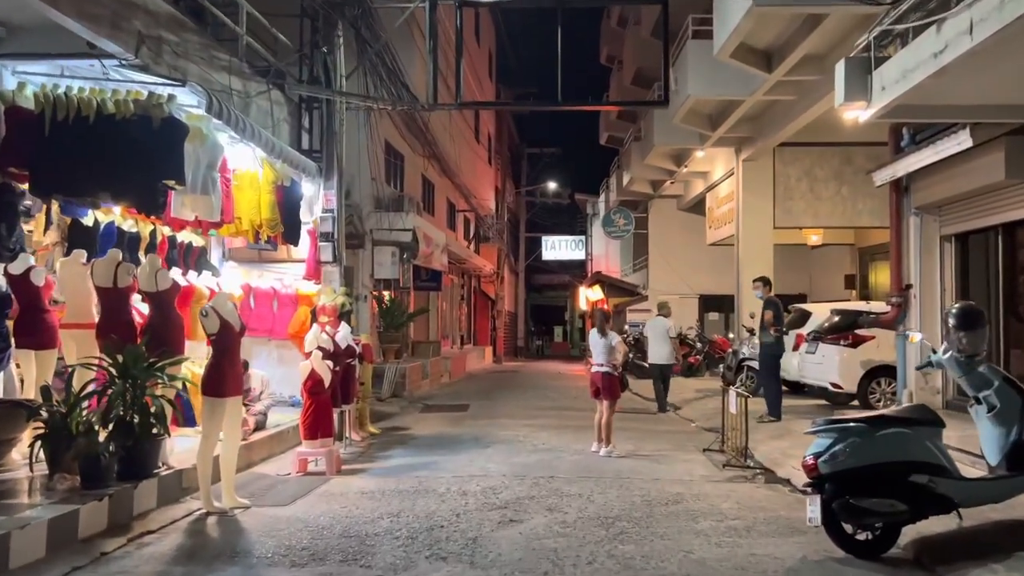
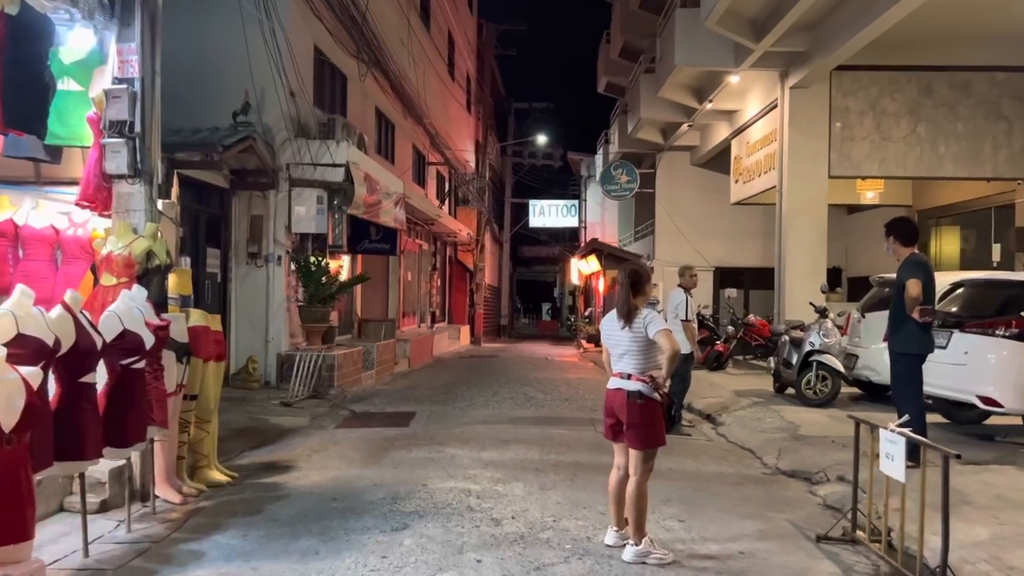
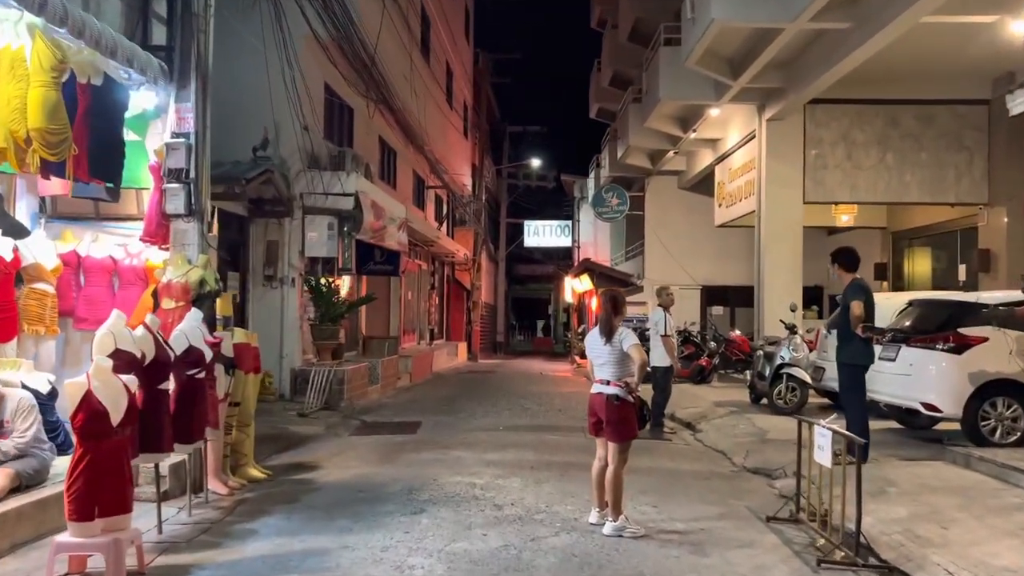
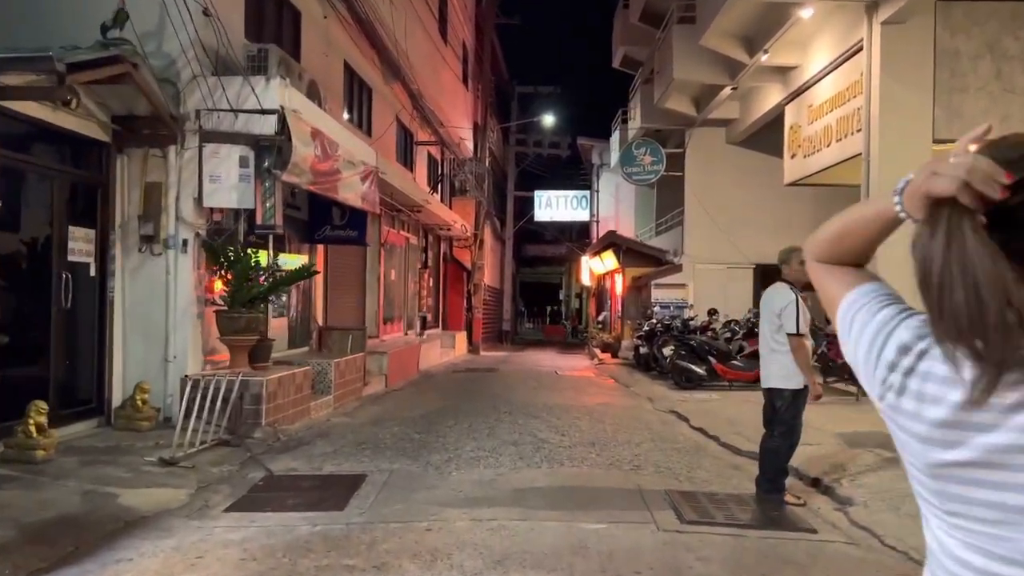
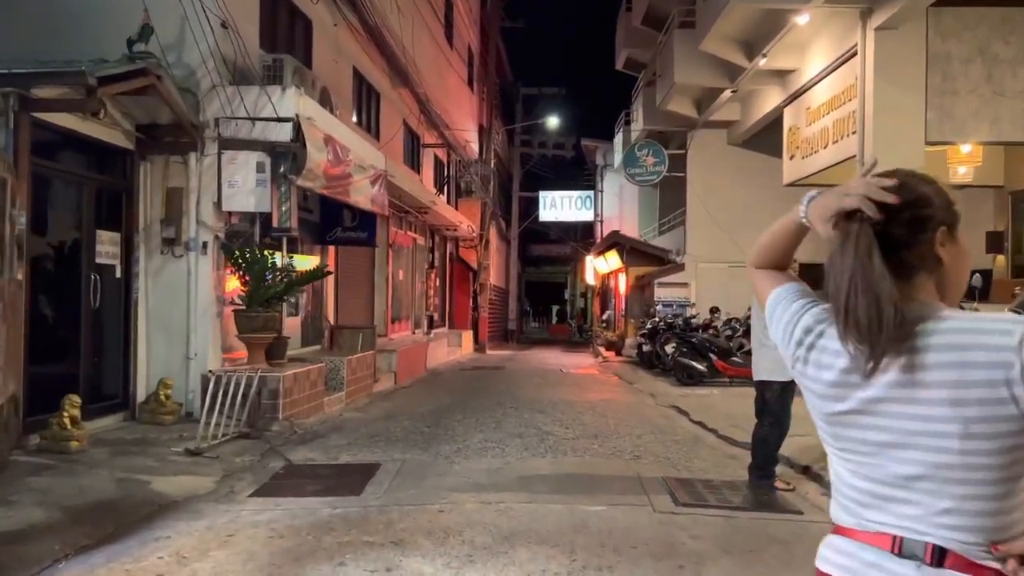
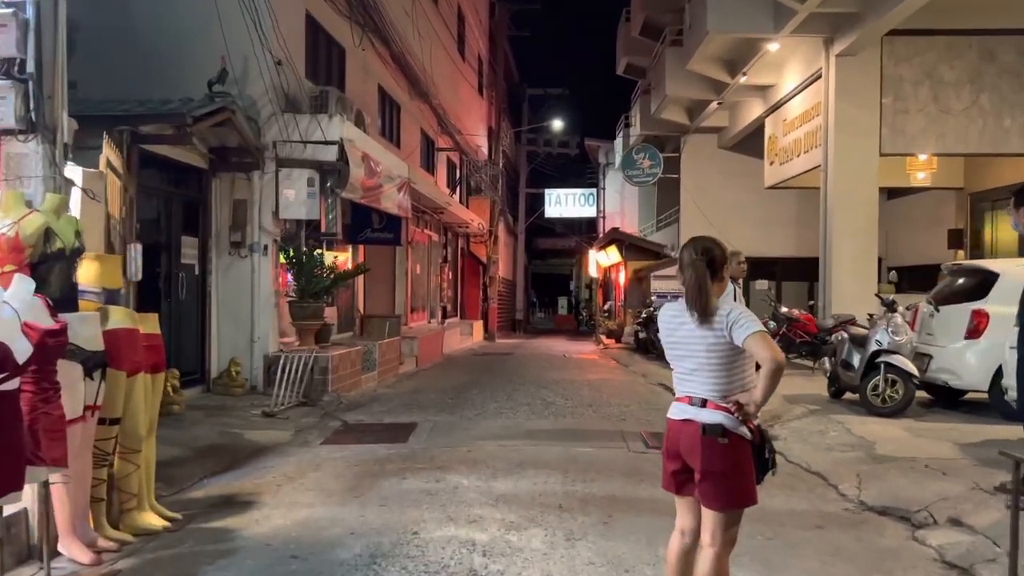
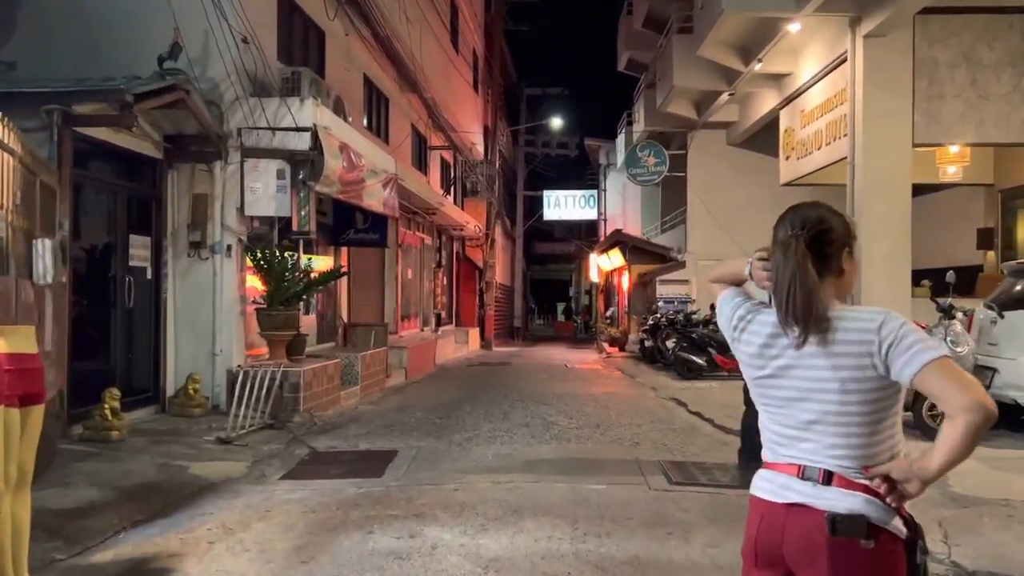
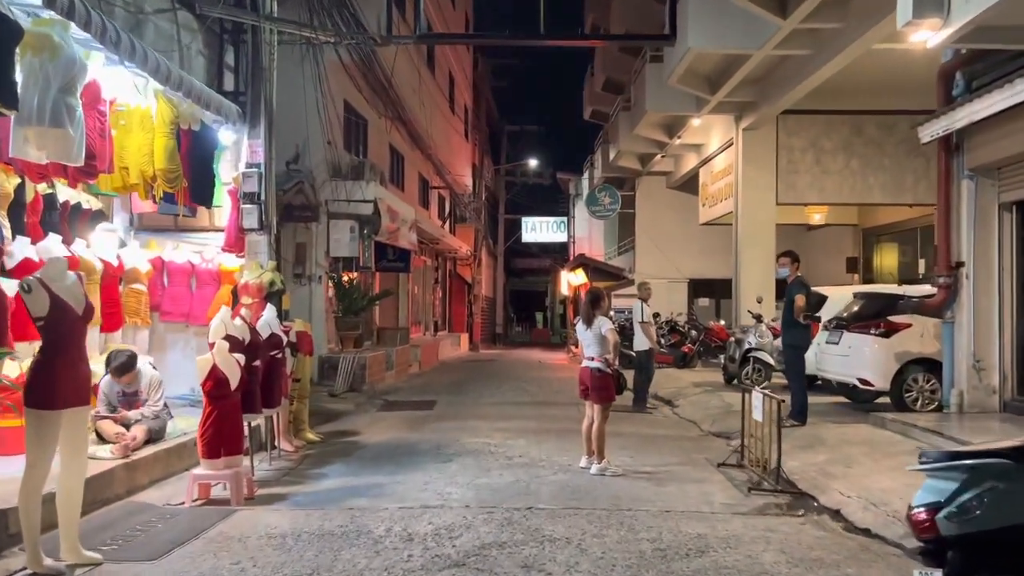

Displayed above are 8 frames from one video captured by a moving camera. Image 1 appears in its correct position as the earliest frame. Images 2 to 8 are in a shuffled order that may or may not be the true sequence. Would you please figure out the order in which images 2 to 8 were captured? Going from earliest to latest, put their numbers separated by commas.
8, 3, 2, 6, 7, 5, 4
